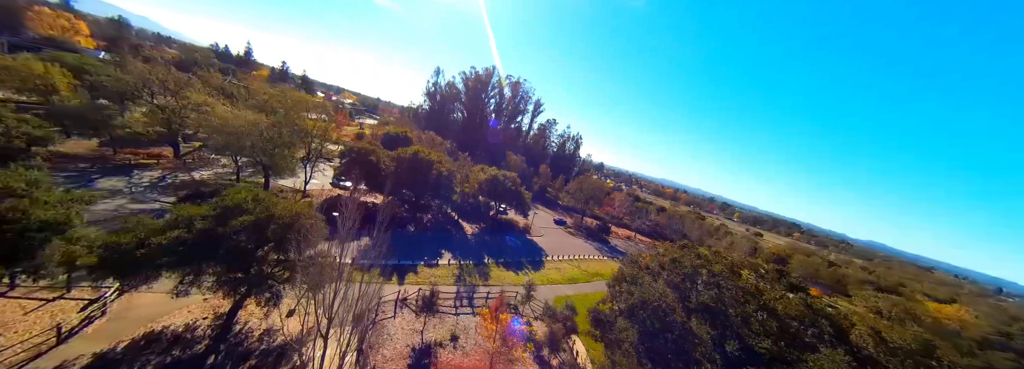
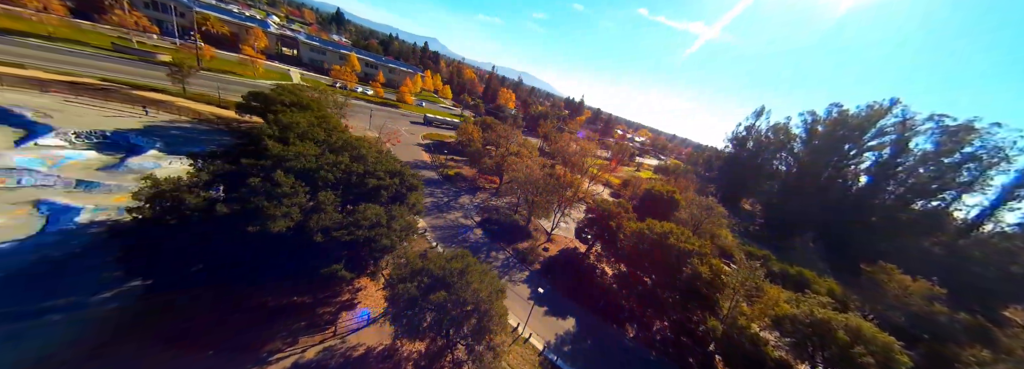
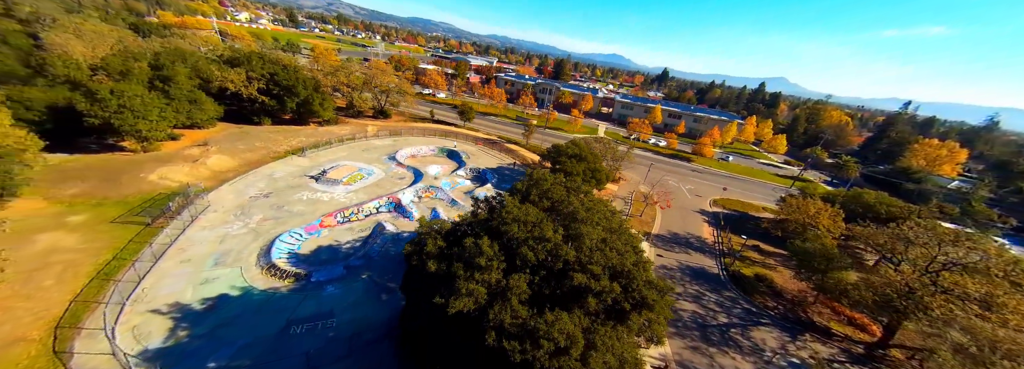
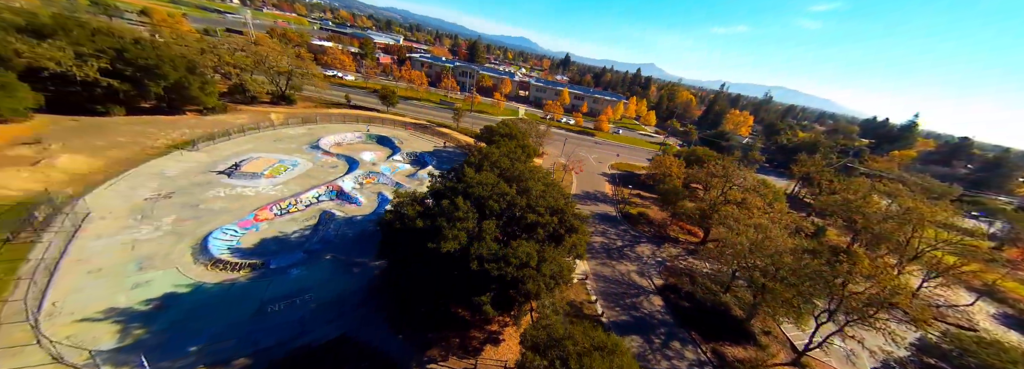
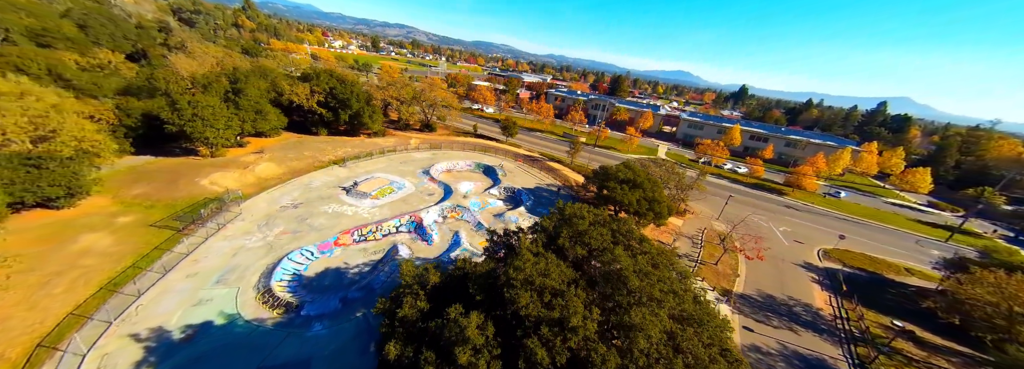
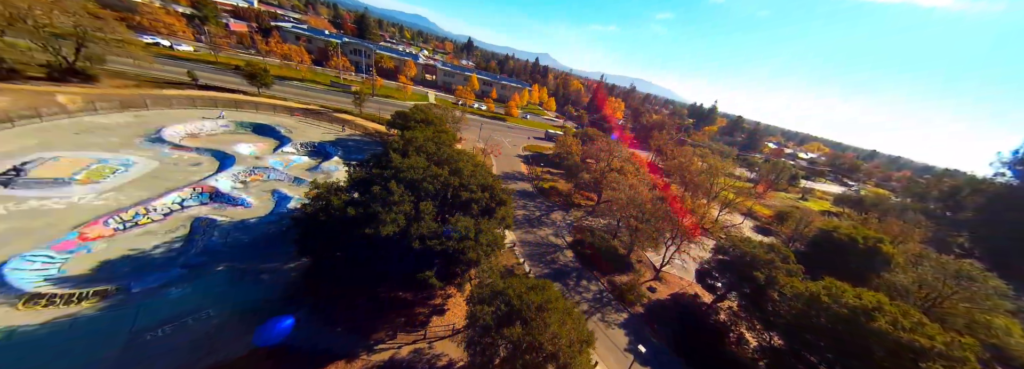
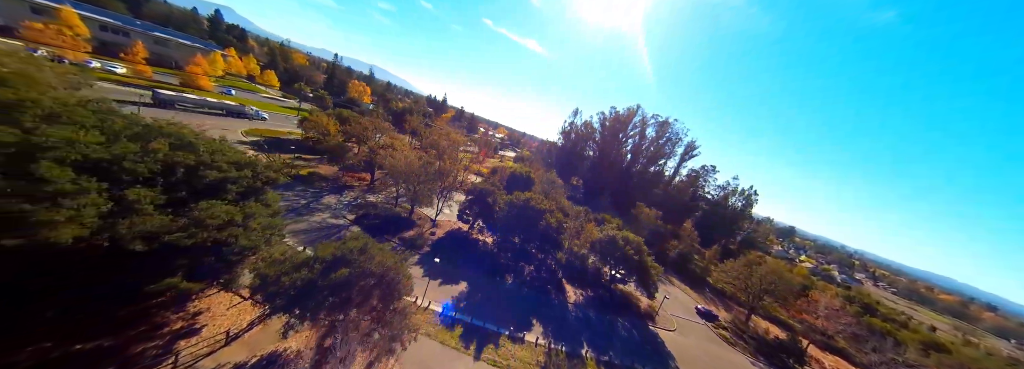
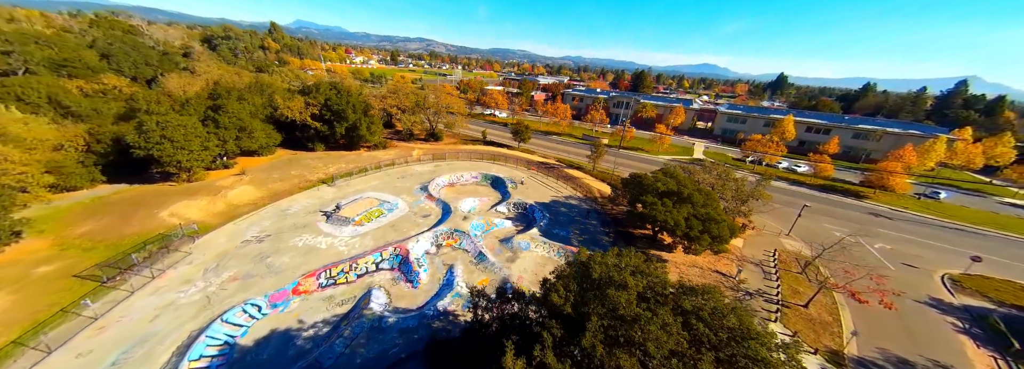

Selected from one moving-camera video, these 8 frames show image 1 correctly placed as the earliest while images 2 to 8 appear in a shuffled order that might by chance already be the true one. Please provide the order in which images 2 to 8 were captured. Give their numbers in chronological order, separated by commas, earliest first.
7, 2, 6, 4, 3, 5, 8
